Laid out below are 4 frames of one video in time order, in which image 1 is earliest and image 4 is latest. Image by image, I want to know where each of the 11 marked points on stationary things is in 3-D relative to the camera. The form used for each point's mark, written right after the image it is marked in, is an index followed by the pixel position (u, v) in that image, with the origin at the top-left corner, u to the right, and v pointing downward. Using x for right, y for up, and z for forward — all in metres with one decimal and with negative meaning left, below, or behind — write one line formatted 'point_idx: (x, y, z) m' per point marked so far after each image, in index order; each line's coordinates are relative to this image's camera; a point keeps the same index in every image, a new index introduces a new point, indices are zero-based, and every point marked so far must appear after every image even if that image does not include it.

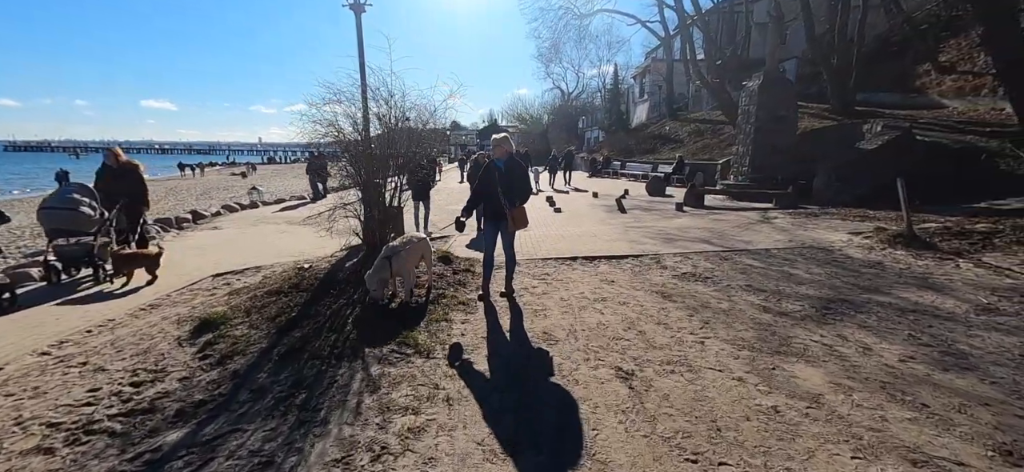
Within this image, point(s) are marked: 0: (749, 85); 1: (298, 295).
0: (+8.3, +5.3, +15.0) m
1: (-2.3, -0.6, +4.6) m
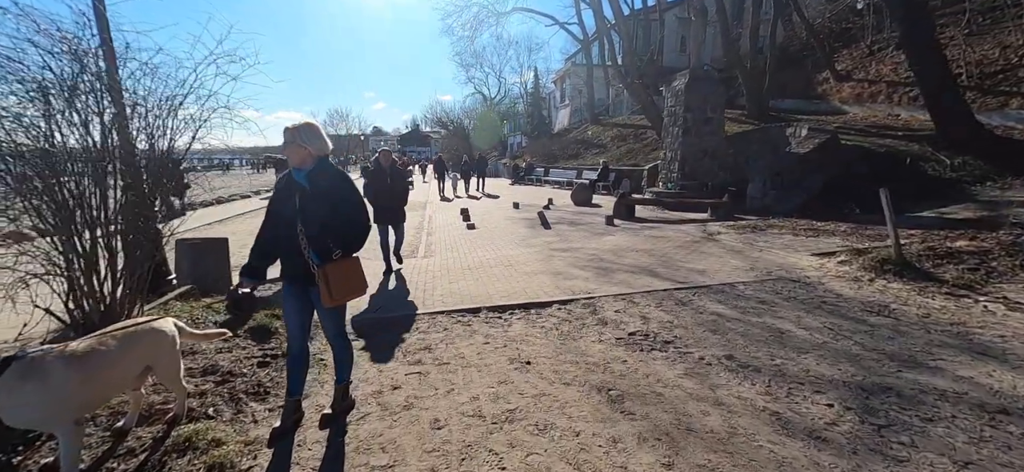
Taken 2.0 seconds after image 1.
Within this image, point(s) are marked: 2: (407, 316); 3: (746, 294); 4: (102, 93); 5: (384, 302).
0: (+5.3, +4.9, +13.9) m
1: (-3.3, -1.2, +1.9) m
2: (-1.2, -0.9, +4.8) m
3: (+2.7, -0.7, +4.9) m
4: (-3.2, +1.2, +3.6) m
5: (-1.6, -0.8, +5.3) m
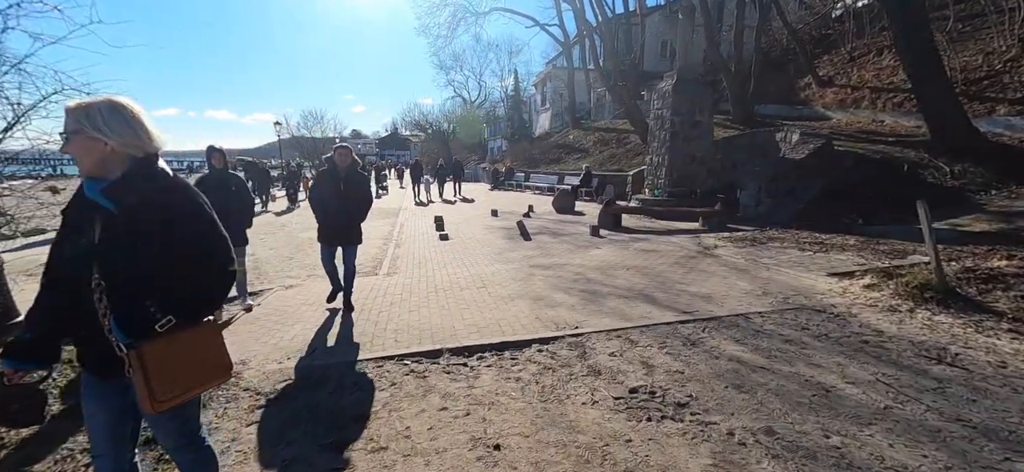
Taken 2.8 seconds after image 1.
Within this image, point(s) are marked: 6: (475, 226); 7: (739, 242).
0: (+4.6, +4.6, +13.2) m
1: (-3.4, -1.4, +0.7) m
2: (-1.5, -1.1, +3.7) m
3: (+2.4, -0.9, +4.0) m
4: (-3.5, +1.0, +2.5) m
5: (-1.9, -1.1, +4.3) m
6: (-1.1, +0.3, +12.3) m
7: (+4.2, -0.1, +8.0) m
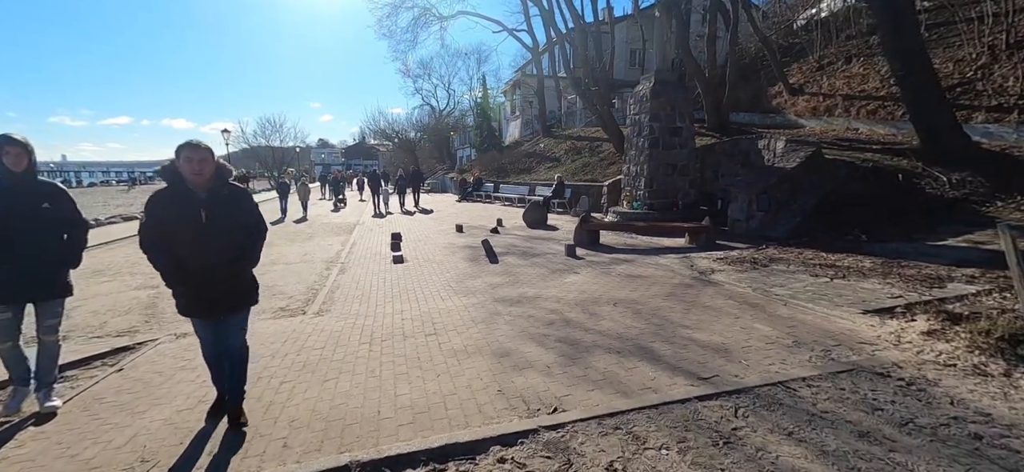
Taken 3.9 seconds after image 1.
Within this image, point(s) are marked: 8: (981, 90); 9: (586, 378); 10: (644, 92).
0: (+3.6, +4.1, +12.2) m
1: (-3.5, -1.7, -0.9) m
2: (-1.8, -1.4, +2.3) m
3: (+2.1, -1.2, +2.8) m
4: (-3.7, +0.7, +0.9) m
5: (-2.2, -1.4, +2.8) m
6: (-1.9, -0.2, +10.8) m
7: (+3.6, -0.4, +6.9) m
8: (+15.4, +4.7, +14.0) m
9: (+0.6, -1.2, +3.5) m
10: (+3.6, +4.0, +11.8) m
